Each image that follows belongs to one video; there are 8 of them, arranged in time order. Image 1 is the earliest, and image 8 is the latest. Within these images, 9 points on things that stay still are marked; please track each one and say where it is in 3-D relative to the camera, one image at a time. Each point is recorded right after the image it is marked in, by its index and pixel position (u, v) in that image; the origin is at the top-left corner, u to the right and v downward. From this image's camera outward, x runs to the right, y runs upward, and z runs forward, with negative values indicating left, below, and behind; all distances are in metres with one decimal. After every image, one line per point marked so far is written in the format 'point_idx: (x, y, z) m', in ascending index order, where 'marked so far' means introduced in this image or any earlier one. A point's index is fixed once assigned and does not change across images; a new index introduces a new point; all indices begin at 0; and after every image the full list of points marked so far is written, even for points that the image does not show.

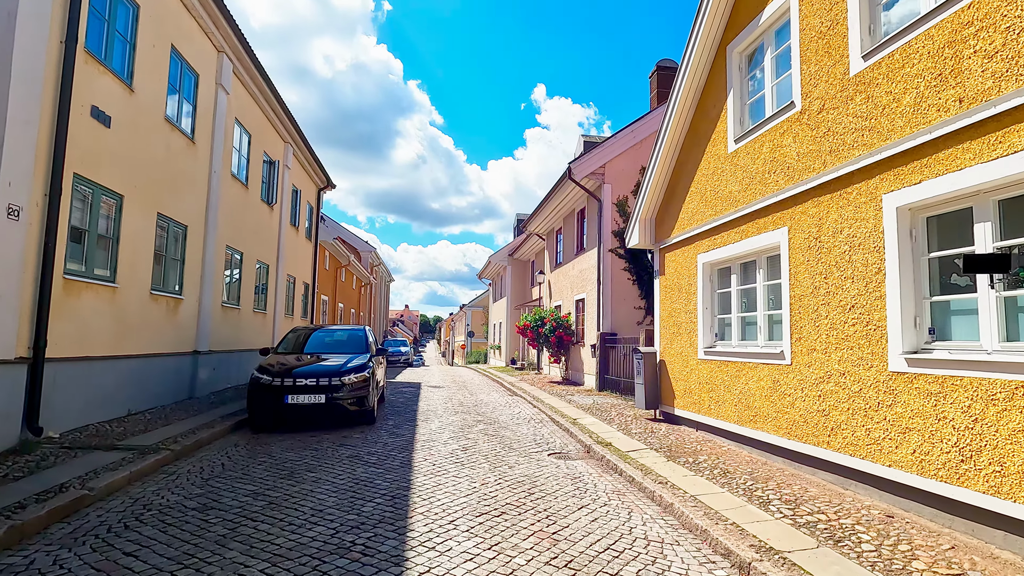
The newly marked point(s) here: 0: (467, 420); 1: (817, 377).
0: (-0.8, -2.2, +9.5) m
1: (+3.1, -0.9, +5.6) m
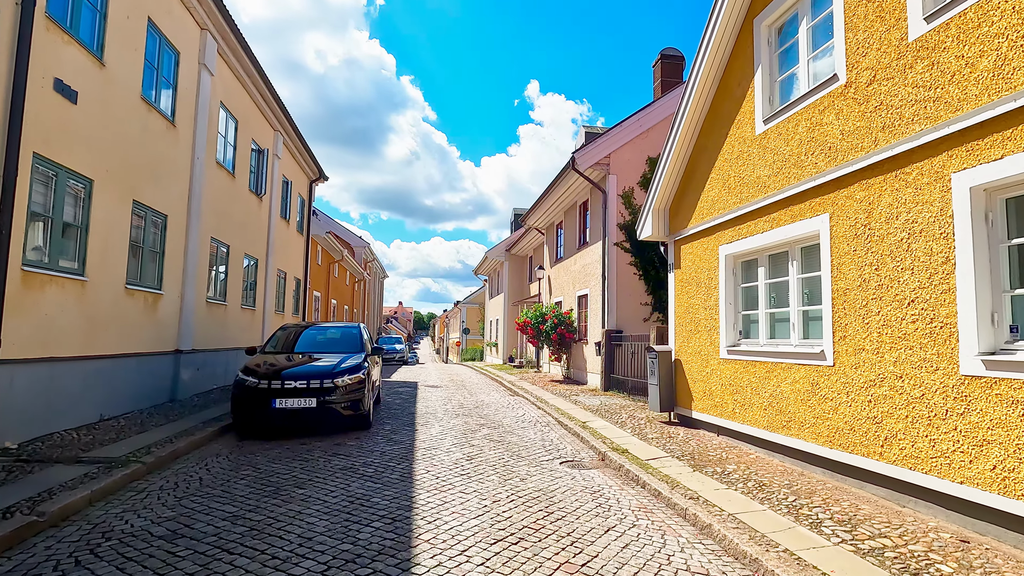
0: (-0.7, -2.2, +8.9) m
1: (+3.2, -0.8, +5.1) m
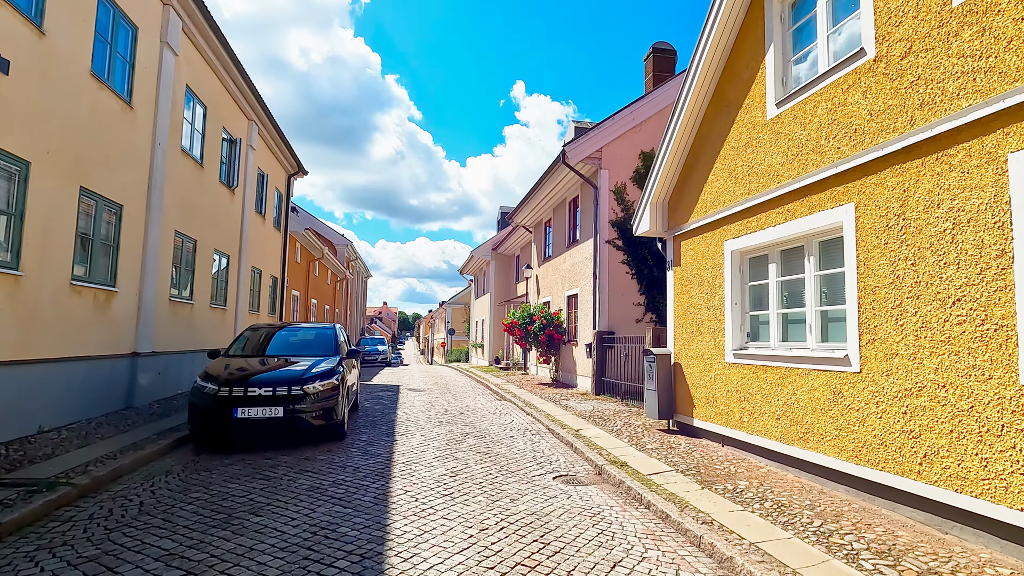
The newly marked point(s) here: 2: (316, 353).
0: (-0.9, -2.1, +8.2) m
1: (+3.1, -0.8, +4.5) m
2: (-2.9, -1.0, +8.3) m
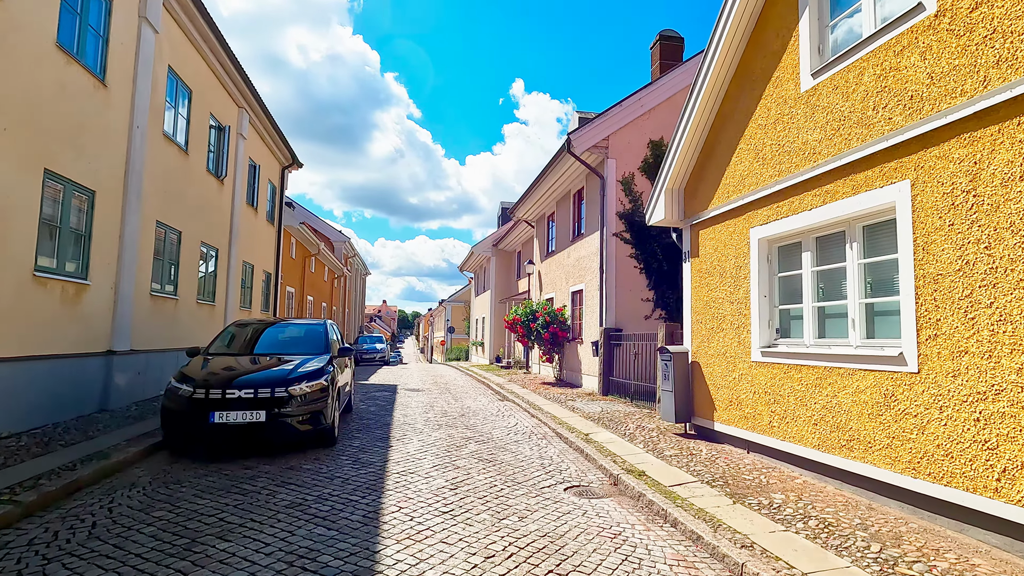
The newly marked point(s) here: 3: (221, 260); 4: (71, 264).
0: (-0.8, -2.0, +7.6) m
1: (+3.2, -0.7, +3.9) m
2: (-2.8, -0.9, +7.7) m
3: (-6.7, +0.6, +13.0) m
4: (-5.7, +0.3, +7.2) m
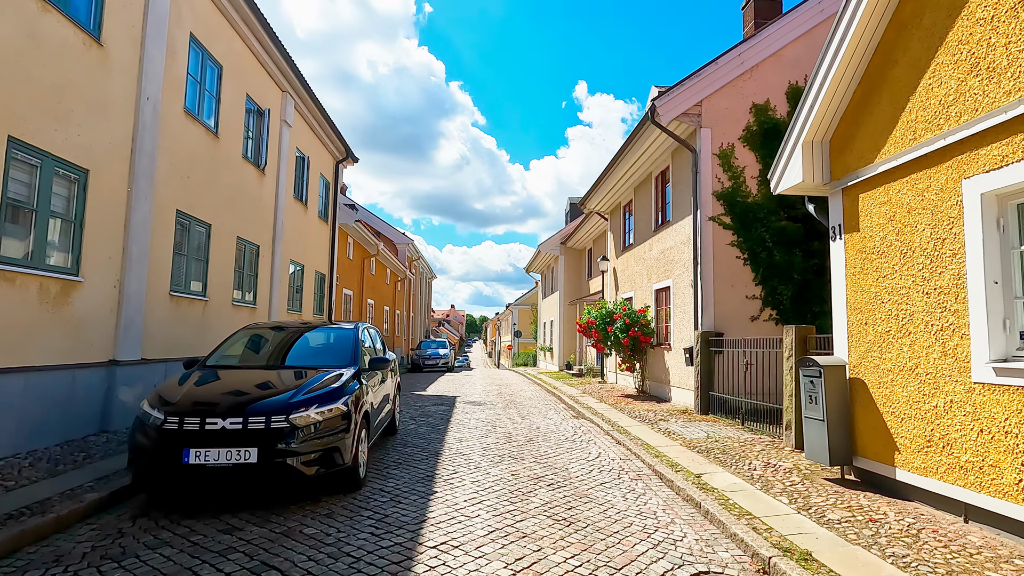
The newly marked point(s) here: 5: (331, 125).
0: (+0.1, -1.9, +5.8) m
1: (+3.6, -0.6, +1.6) m
2: (-1.9, -0.8, +6.1) m
3: (-5.2, +0.6, +11.8) m
4: (-4.8, +0.3, +6.0) m
5: (-5.0, +4.5, +15.5) m
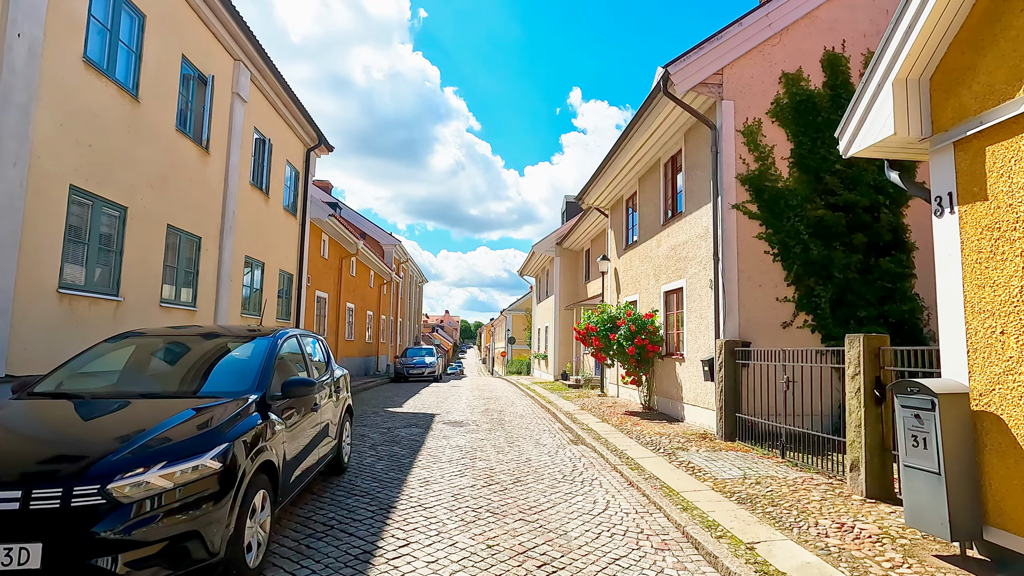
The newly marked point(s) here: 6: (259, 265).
0: (-0.1, -1.9, +4.1) m
1: (+3.4, -0.5, -0.1) m
2: (-2.1, -0.7, +4.3) m
3: (-5.4, +0.6, +10.0) m
4: (-5.0, +0.4, +4.2) m
5: (-5.2, +4.4, +13.8) m
6: (-5.6, +0.5, +12.5) m
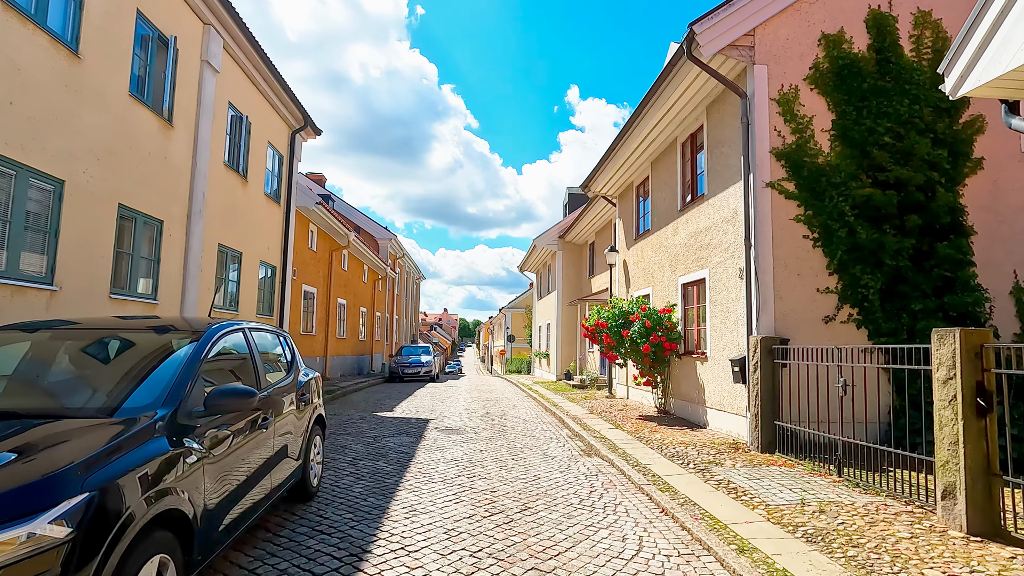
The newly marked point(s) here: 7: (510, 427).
0: (0.0, -1.8, +3.0) m
1: (+3.5, -0.4, -1.1) m
2: (-2.1, -0.6, +3.2) m
3: (-5.4, +0.8, +8.9) m
4: (-4.9, +0.5, +3.1) m
5: (-5.2, +4.6, +12.7) m
6: (-5.6, +0.7, +11.3) m
7: (0.0, -2.4, +9.7) m
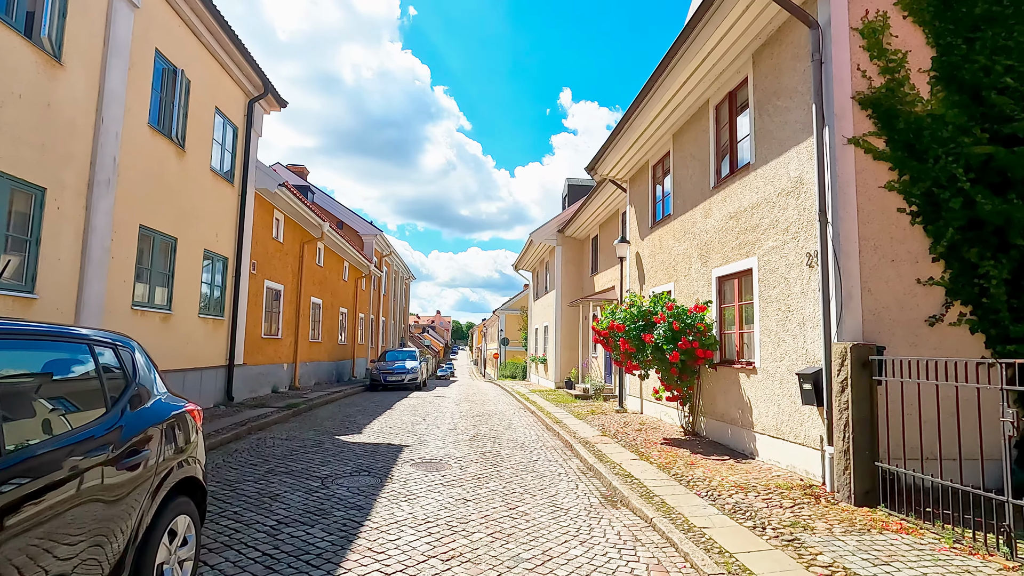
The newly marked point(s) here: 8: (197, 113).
0: (0.0, -1.6, +0.9) m
1: (+3.6, -0.2, -3.1) m
2: (-2.0, -0.5, +1.2) m
3: (-5.4, +0.9, +6.8) m
4: (-4.9, +0.7, +1.0) m
5: (-5.2, +4.7, +10.6) m
6: (-5.6, +0.8, +9.2) m
7: (-0.1, -2.3, +7.7) m
8: (-5.6, +3.1, +9.9) m
